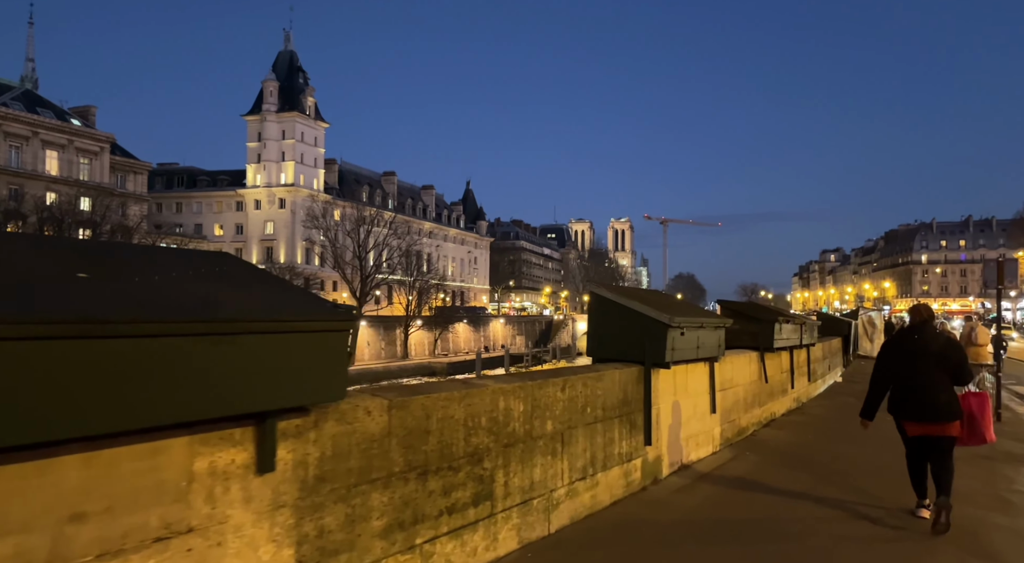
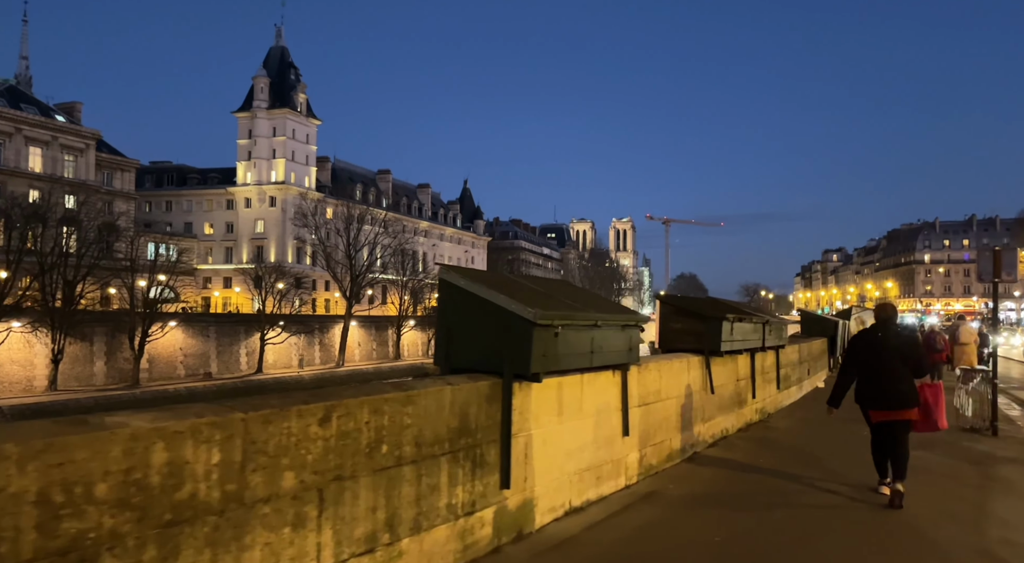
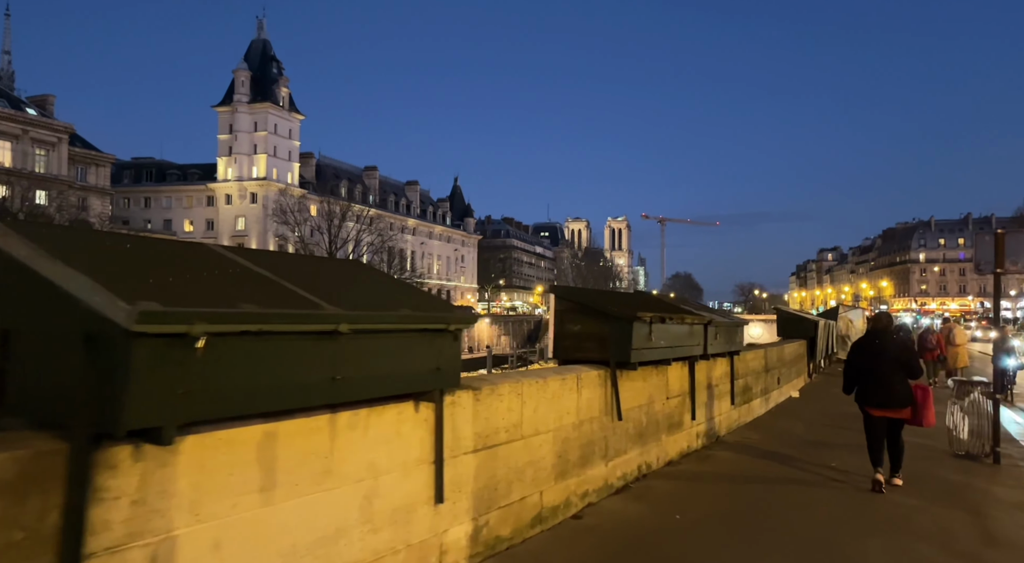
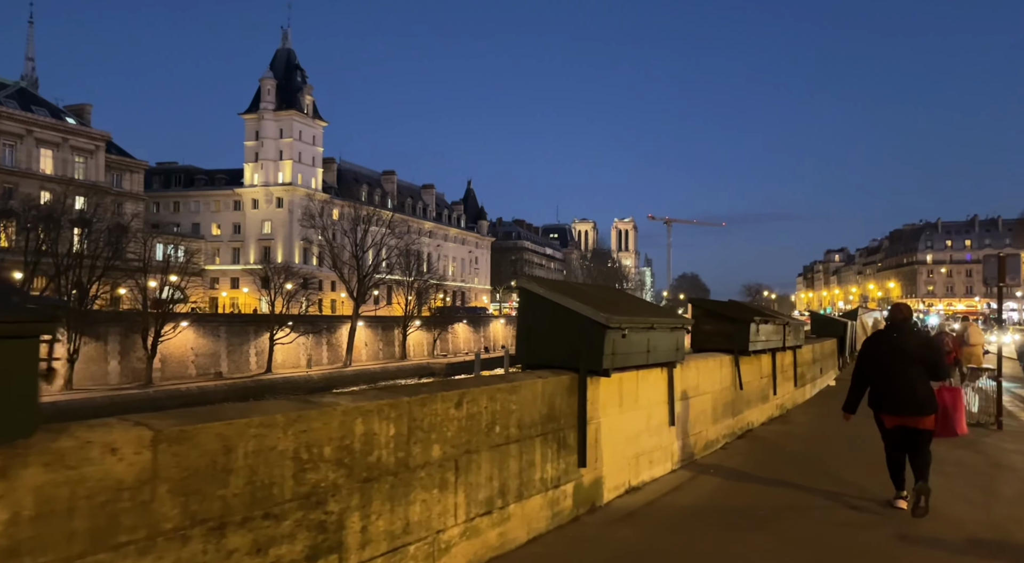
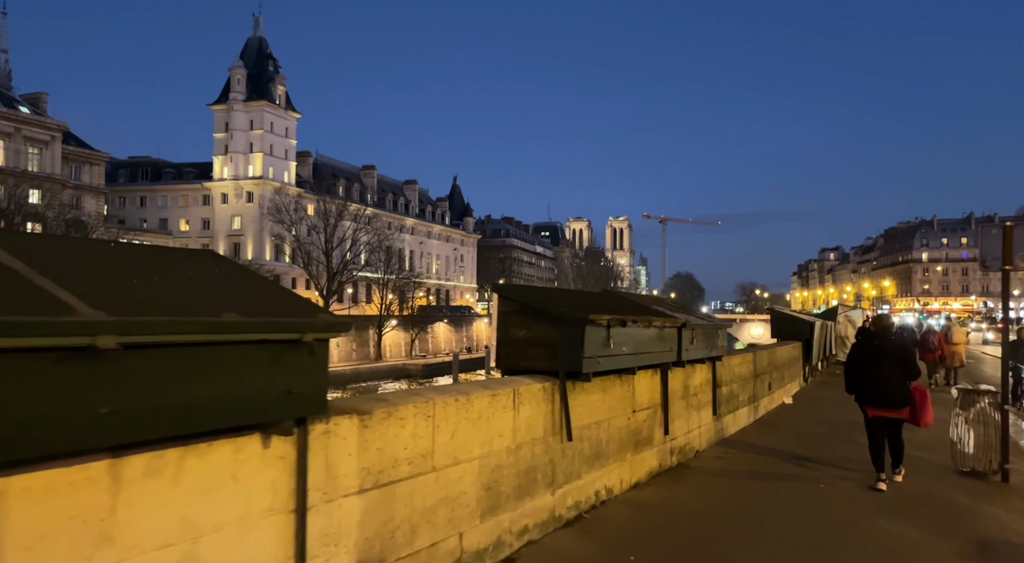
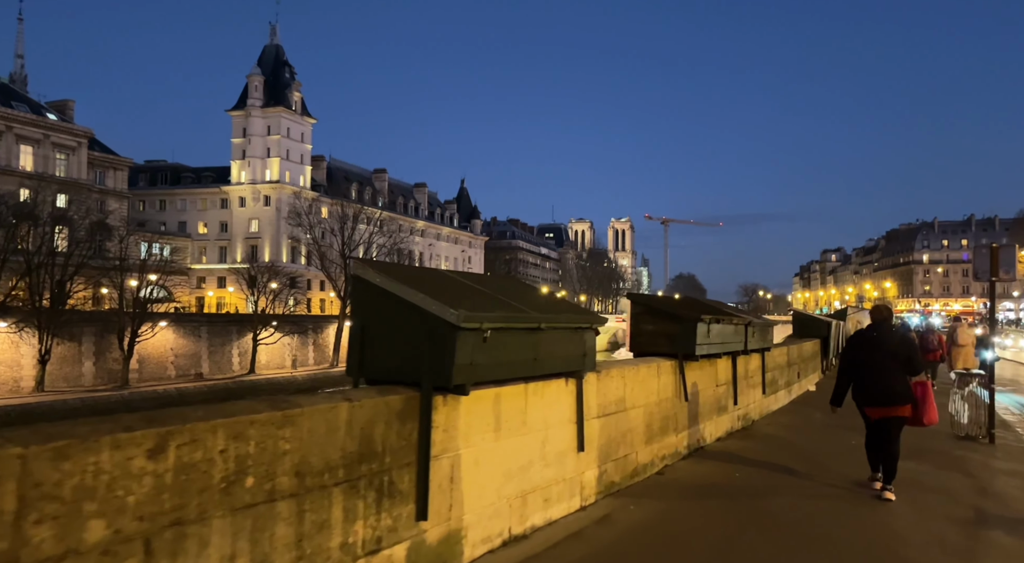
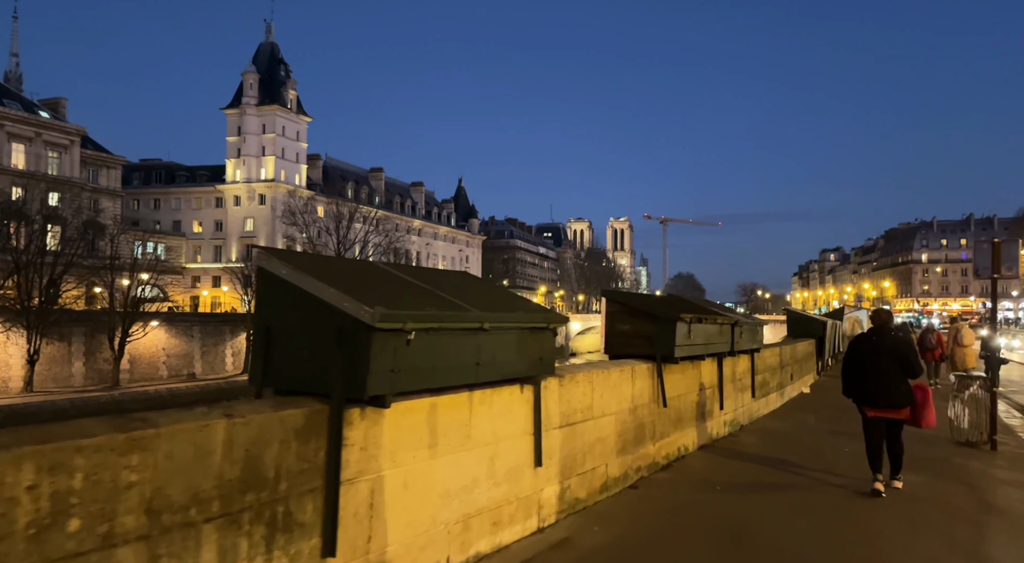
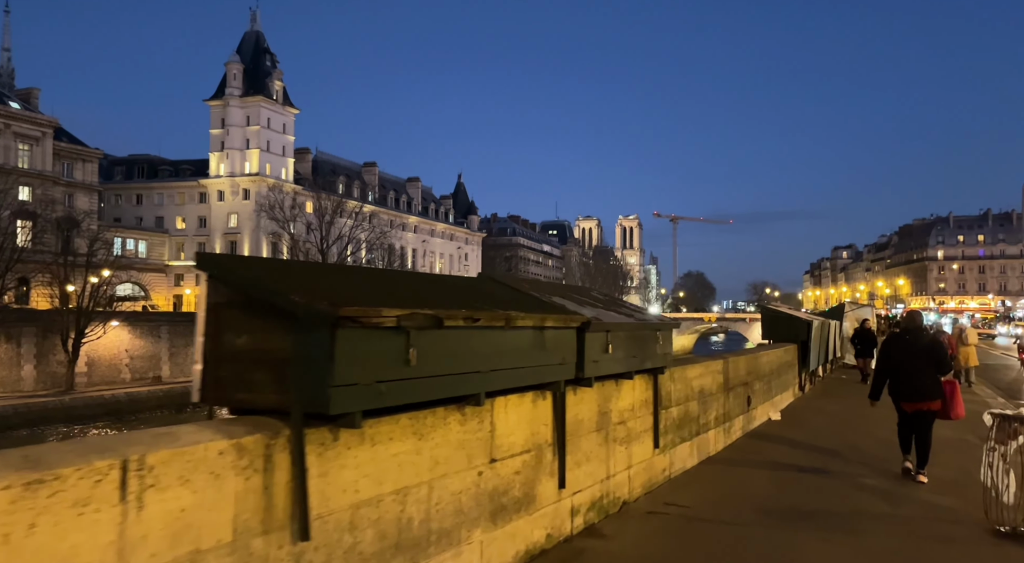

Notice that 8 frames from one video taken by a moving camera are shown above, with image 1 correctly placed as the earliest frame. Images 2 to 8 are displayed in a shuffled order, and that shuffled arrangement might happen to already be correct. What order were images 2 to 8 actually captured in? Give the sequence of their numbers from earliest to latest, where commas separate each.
4, 2, 6, 7, 3, 5, 8
